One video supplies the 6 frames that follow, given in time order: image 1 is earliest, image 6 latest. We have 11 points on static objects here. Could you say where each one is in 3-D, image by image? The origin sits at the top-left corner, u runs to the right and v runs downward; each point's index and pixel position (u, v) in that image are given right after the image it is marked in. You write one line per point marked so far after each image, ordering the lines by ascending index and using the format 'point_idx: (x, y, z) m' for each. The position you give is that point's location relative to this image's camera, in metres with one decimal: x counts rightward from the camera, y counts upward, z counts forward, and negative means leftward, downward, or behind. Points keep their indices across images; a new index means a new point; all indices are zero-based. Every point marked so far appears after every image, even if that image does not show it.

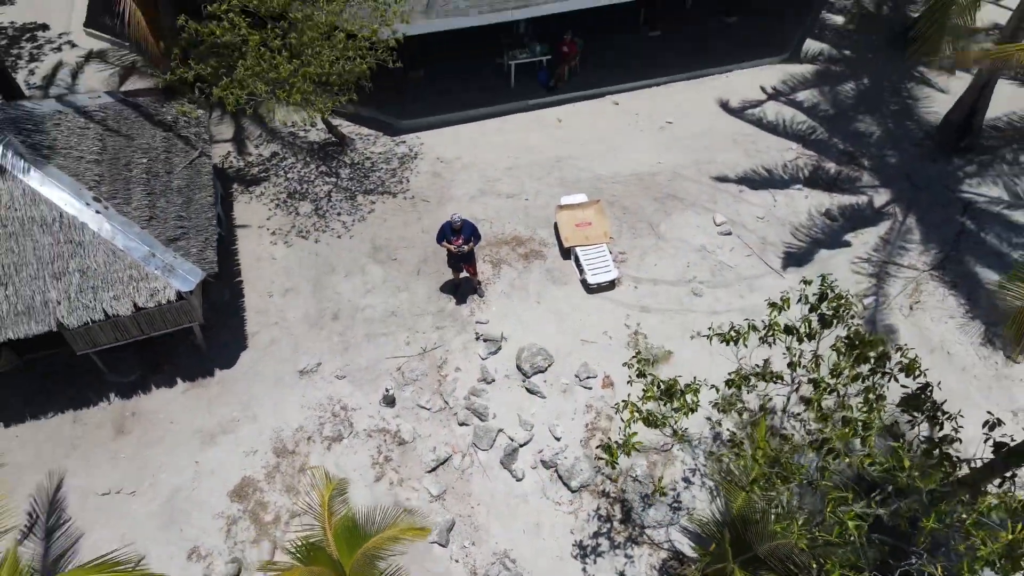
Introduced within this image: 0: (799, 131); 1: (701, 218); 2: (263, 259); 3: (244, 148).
0: (+4.6, +2.5, +13.5) m
1: (+2.8, +1.0, +12.3) m
2: (-3.5, +0.4, +11.9) m
3: (-4.3, +2.3, +13.7) m
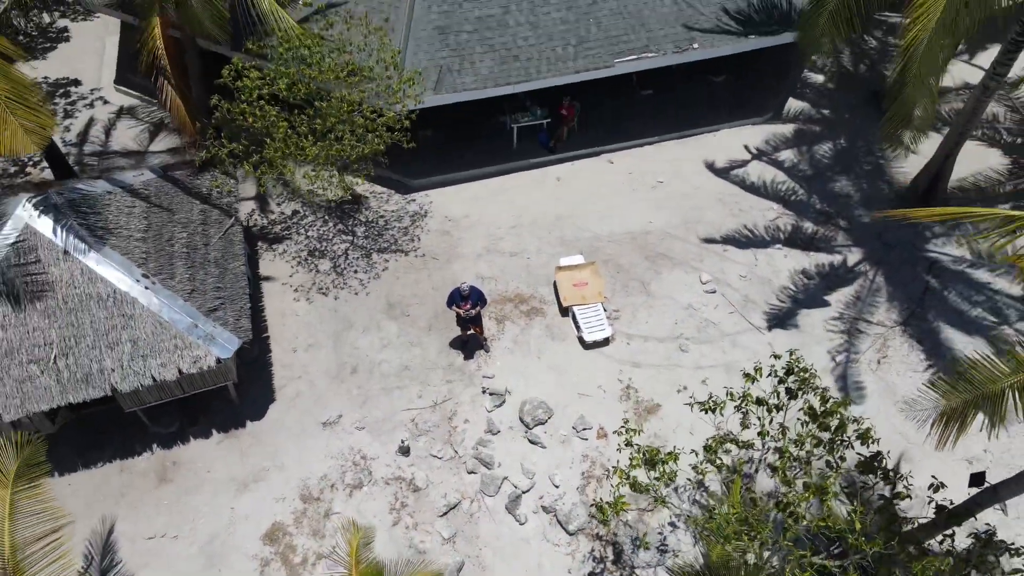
0: (+4.6, +1.6, +14.6) m
1: (+2.8, +0.2, +13.4) m
2: (-3.5, -0.4, +13.0) m
3: (-4.3, +1.4, +14.8) m
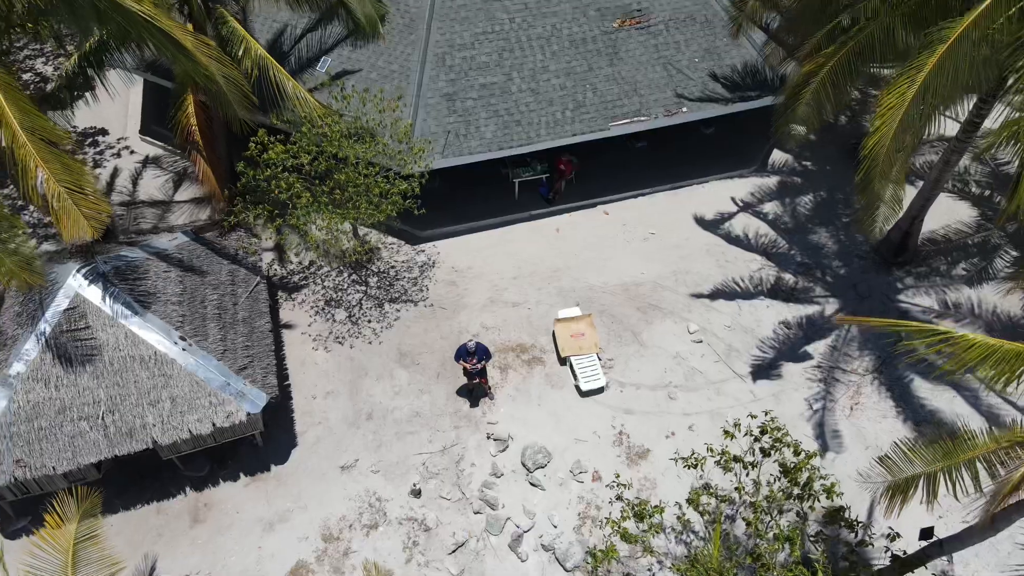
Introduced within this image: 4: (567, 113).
0: (+4.7, +0.8, +15.7) m
1: (+2.9, -0.7, +14.5) m
2: (-3.4, -1.3, +14.1) m
3: (-4.3, +0.6, +15.9) m
4: (+1.0, +3.1, +14.9) m
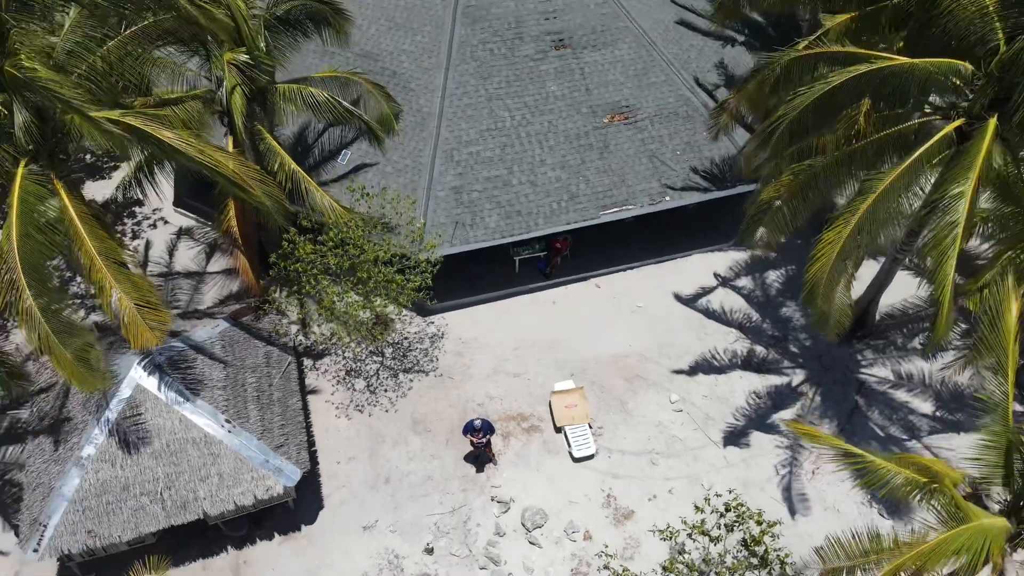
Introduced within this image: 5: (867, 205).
0: (+4.7, -0.6, +17.5) m
1: (+2.9, -2.1, +16.3) m
2: (-3.4, -2.7, +15.9) m
3: (-4.2, -0.8, +17.6) m
4: (+1.0, +1.7, +16.7) m
5: (+4.7, +1.1, +11.3) m
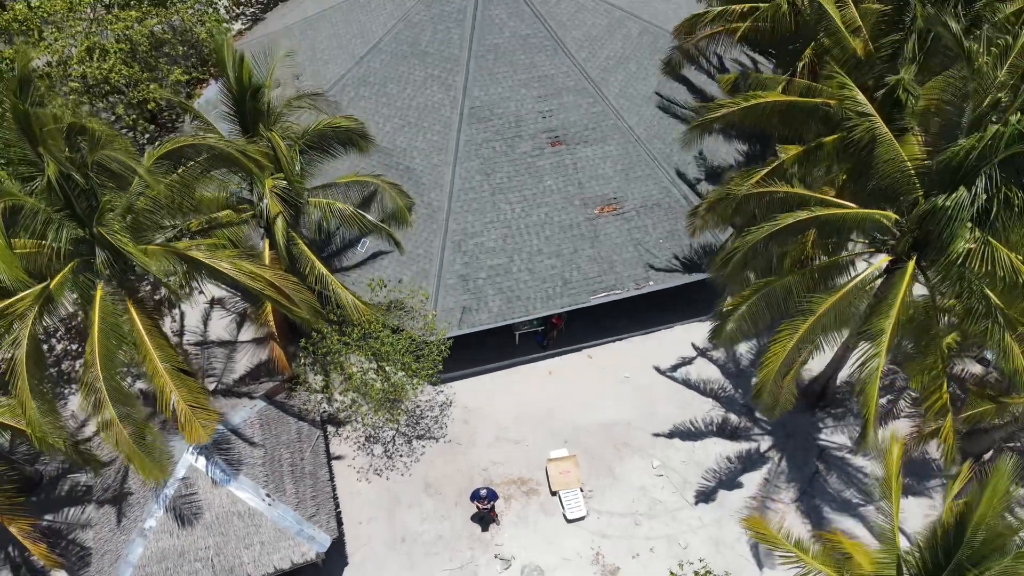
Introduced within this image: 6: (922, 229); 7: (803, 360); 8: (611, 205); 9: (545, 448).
0: (+4.7, -2.3, +19.6) m
1: (+2.9, -3.8, +18.4) m
2: (-3.4, -4.4, +18.0) m
3: (-4.2, -2.5, +19.8) m
4: (+1.0, 0.0, +18.9) m
5: (+4.7, -0.6, +13.4) m
6: (+6.2, +0.9, +12.7) m
7: (+4.8, -1.2, +13.8) m
8: (+2.3, +1.9, +19.7) m
9: (+0.7, -3.5, +18.7) m
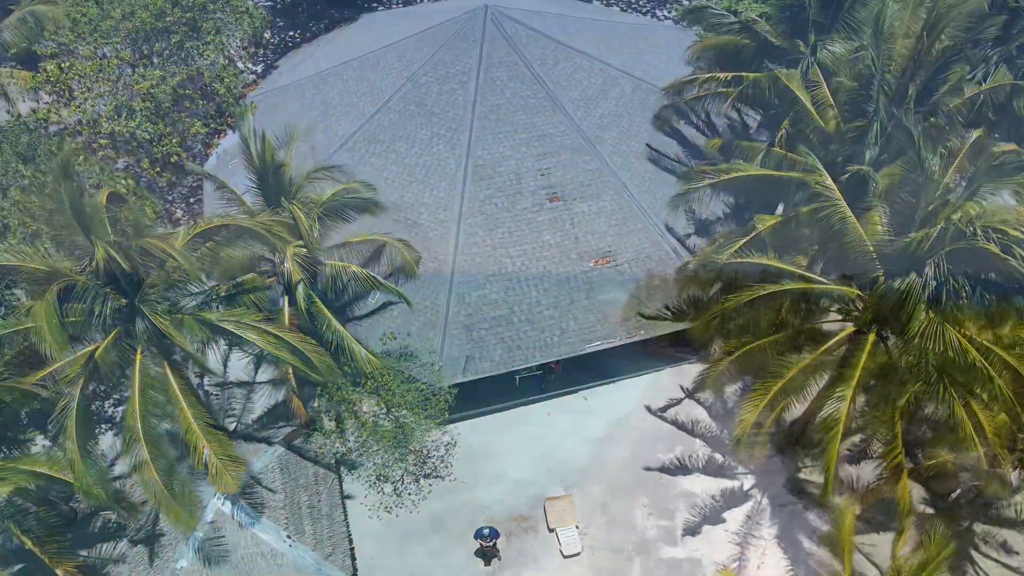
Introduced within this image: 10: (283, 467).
0: (+4.7, -3.5, +21.0) m
1: (+2.9, -5.0, +19.8) m
2: (-3.4, -5.6, +19.4) m
3: (-4.2, -3.7, +21.2) m
4: (+1.0, -1.2, +20.3) m
5: (+4.7, -1.8, +14.8) m
6: (+6.2, -0.3, +14.1) m
7: (+4.8, -2.4, +15.2) m
8: (+2.3, +0.7, +21.1) m
9: (+0.7, -4.7, +20.1) m
10: (-4.9, -3.8, +18.2) m
